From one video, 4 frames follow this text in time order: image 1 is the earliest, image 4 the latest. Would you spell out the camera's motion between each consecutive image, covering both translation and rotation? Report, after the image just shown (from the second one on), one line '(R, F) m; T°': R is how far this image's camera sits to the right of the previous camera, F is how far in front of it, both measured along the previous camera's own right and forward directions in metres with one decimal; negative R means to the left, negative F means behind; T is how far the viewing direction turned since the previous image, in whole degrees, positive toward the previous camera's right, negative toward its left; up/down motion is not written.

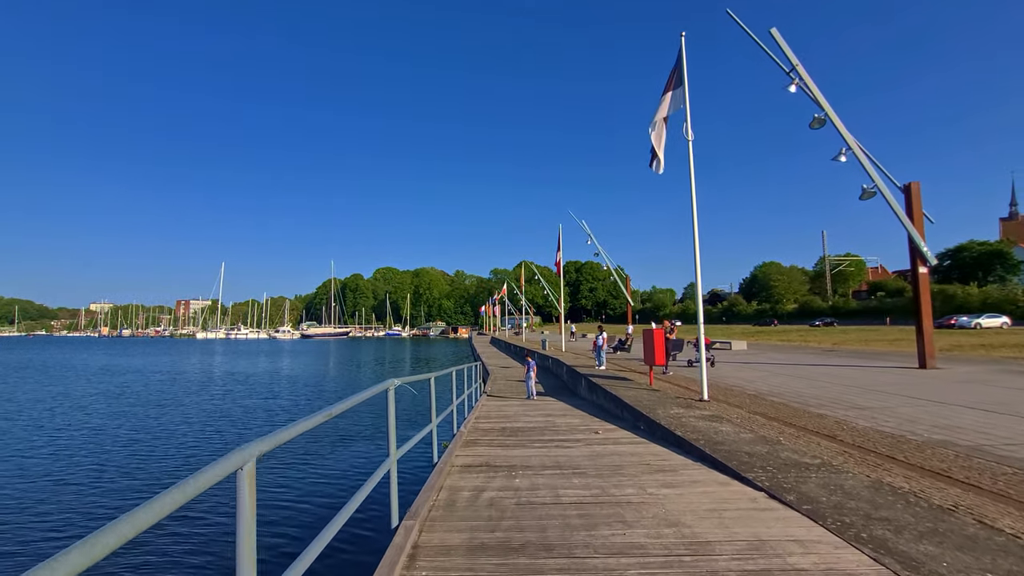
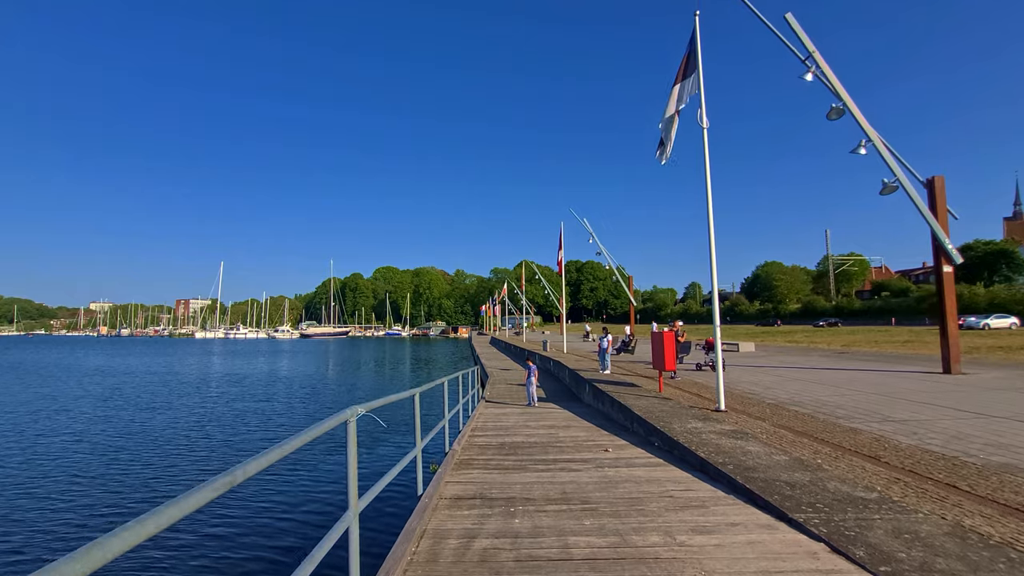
(0.0, +0.8) m; 0°
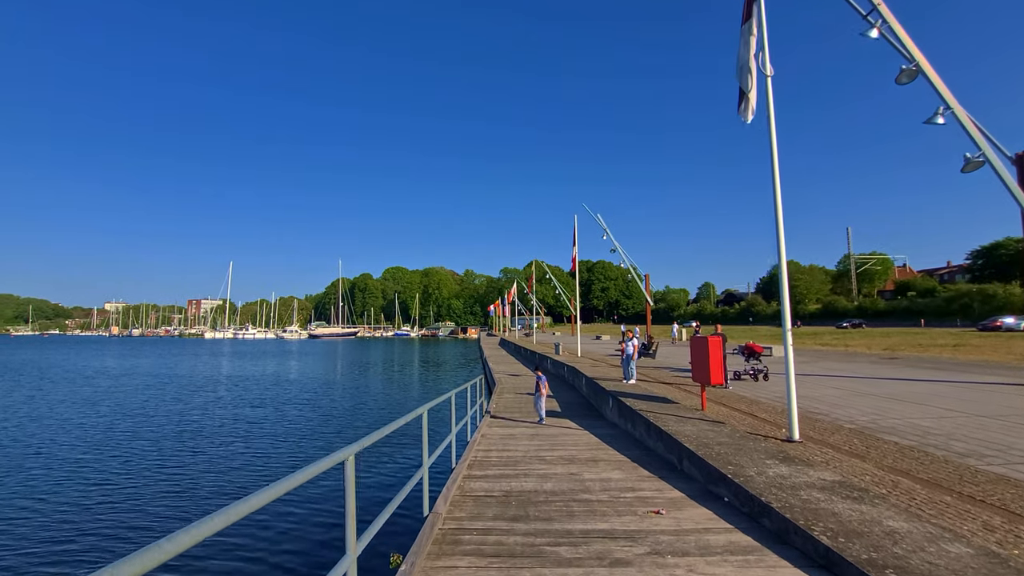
(0.0, +2.0) m; -1°
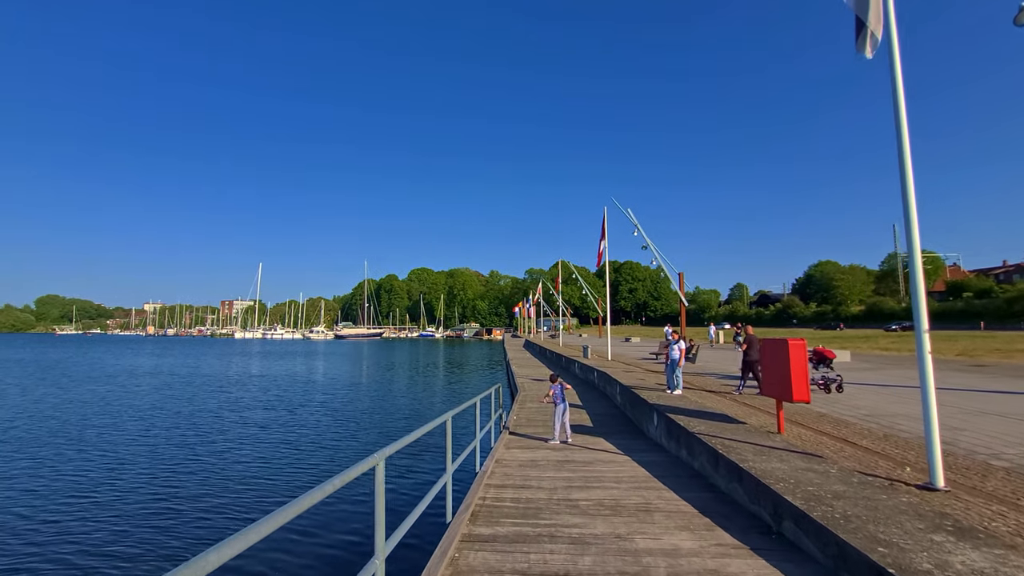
(0.0, +1.8) m; -3°
